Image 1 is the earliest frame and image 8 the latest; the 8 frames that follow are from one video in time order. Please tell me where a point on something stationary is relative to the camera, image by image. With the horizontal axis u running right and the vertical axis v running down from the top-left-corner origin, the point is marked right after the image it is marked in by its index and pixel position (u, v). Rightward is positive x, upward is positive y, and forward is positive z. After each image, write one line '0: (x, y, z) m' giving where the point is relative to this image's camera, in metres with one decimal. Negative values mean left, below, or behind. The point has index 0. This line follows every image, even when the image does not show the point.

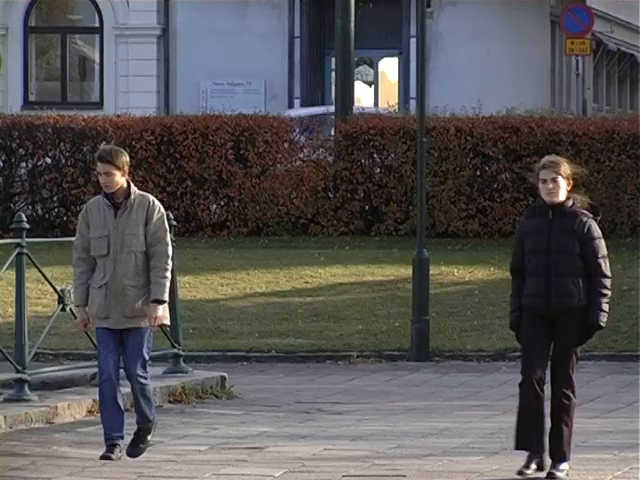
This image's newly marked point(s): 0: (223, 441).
0: (-0.5, -1.0, +13.7) m
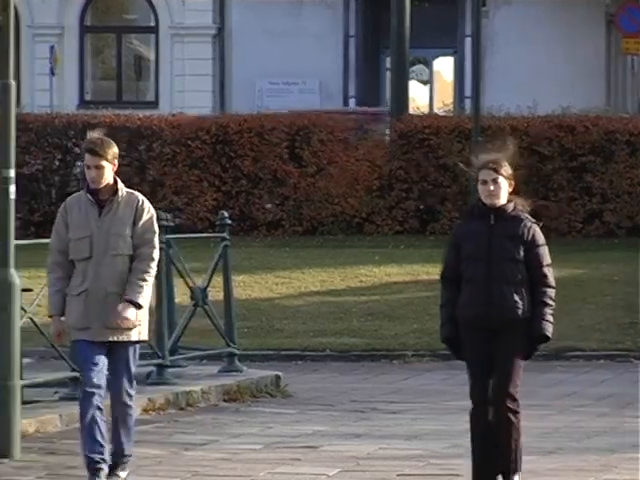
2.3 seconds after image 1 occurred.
0: (-0.2, -1.0, +13.7) m
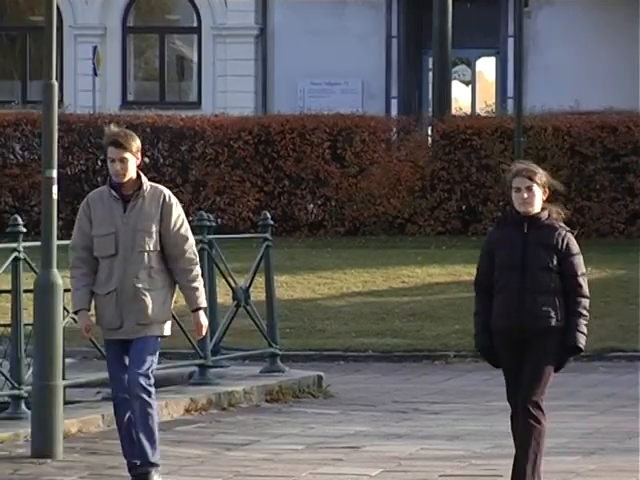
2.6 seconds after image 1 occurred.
0: (0.0, -1.0, +13.7) m
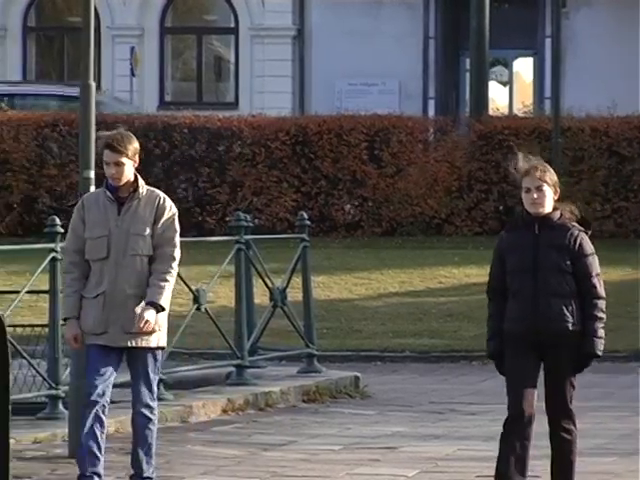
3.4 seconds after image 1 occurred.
0: (+0.2, -1.1, +13.7) m
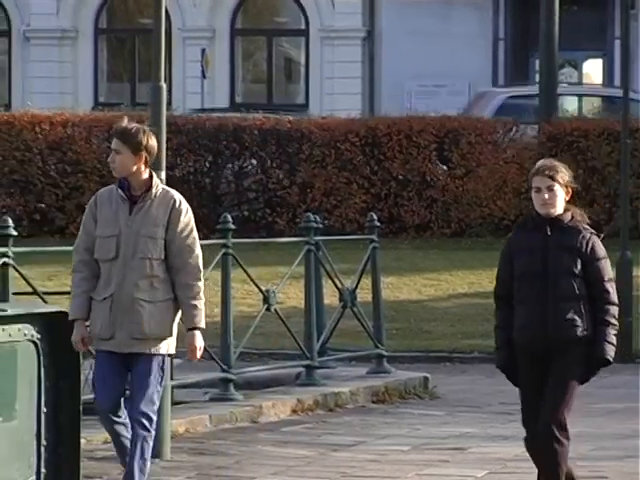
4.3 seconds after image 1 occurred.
0: (+0.5, -1.1, +13.8) m
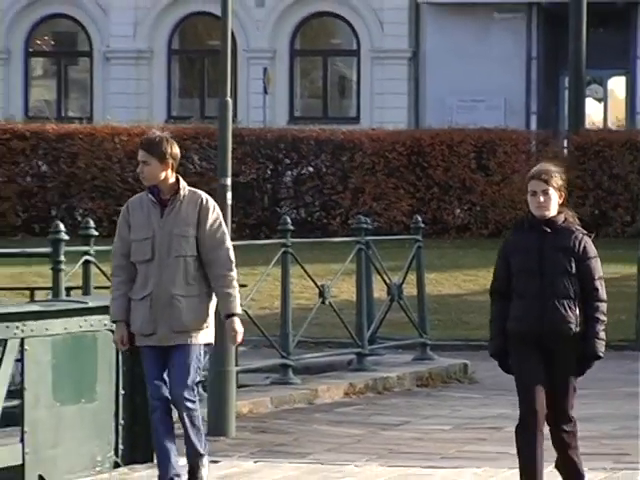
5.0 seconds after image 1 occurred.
0: (+0.8, -1.0, +15.5) m
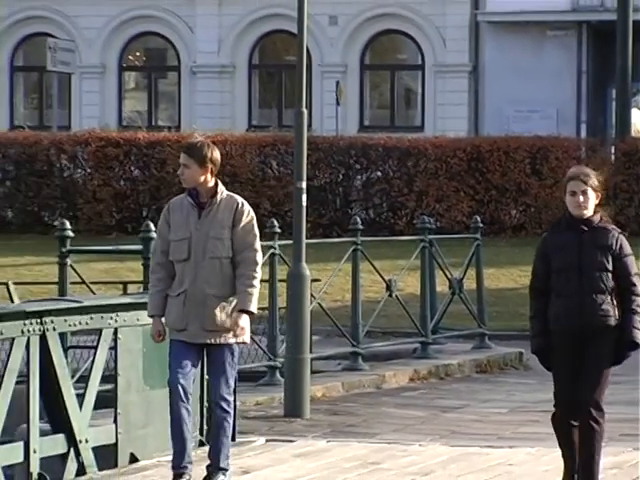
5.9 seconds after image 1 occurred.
0: (+1.3, -1.0, +17.2) m
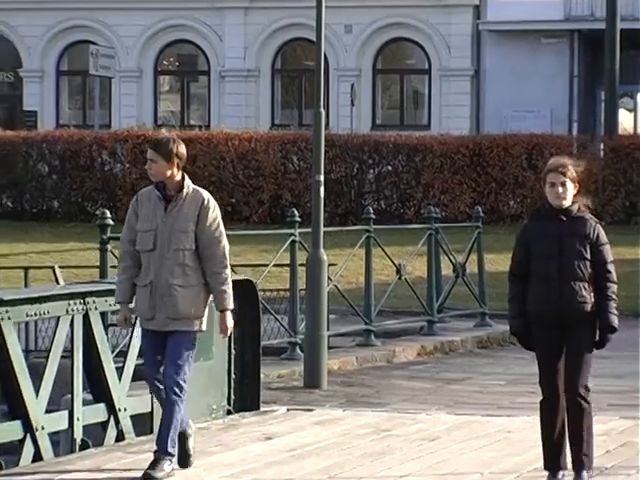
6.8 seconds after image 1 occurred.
0: (+1.4, -0.9, +19.2) m
